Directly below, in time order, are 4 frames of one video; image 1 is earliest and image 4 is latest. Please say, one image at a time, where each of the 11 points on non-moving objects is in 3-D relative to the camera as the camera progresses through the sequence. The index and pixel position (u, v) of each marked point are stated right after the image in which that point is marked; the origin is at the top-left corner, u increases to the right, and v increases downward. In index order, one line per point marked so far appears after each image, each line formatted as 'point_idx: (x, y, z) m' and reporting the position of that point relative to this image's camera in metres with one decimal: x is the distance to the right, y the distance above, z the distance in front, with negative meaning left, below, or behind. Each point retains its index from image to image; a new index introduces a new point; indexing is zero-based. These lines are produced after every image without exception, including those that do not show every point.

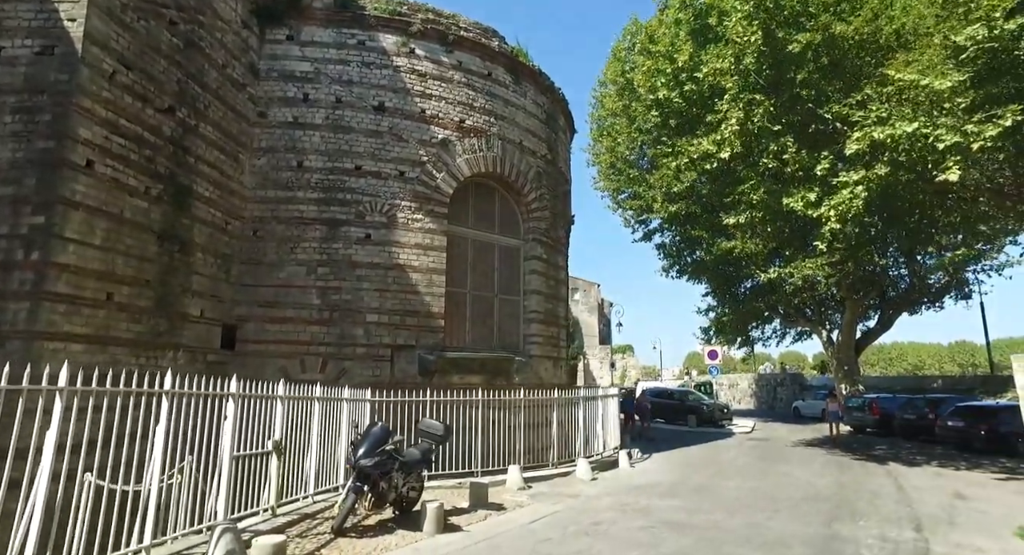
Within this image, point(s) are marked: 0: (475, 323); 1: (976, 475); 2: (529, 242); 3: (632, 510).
0: (-0.8, -1.0, +11.2) m
1: (+9.2, -3.9, +10.6) m
2: (+0.4, +0.8, +12.3) m
3: (+1.7, -3.4, +7.7) m
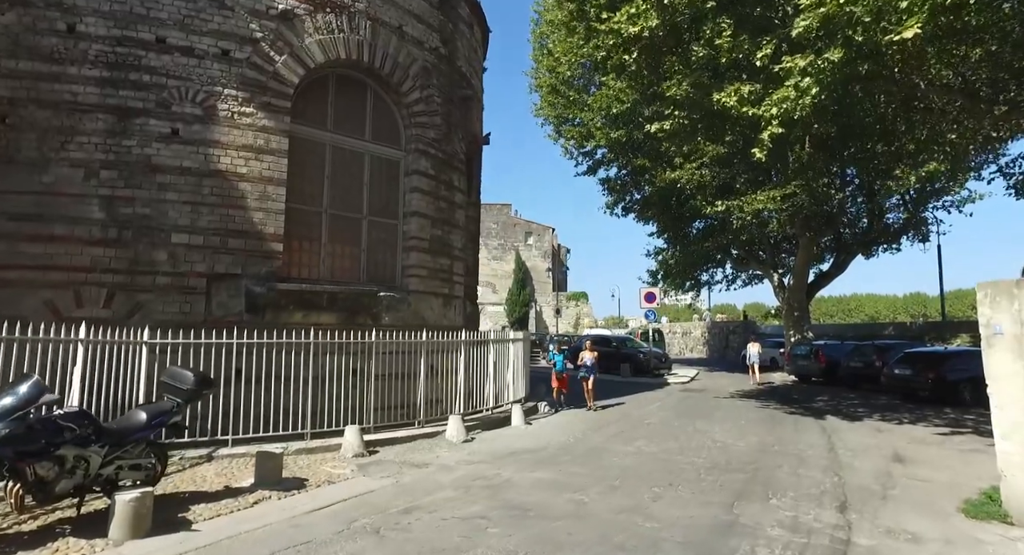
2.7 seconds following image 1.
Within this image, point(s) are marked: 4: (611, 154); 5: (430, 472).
0: (-3.0, +0.5, +9.0) m
1: (+7.0, -2.6, +9.1) m
2: (-1.9, +2.3, +9.9) m
3: (-0.3, -2.3, +5.8) m
4: (+3.6, +4.5, +19.4) m
5: (-1.0, -2.4, +6.5) m
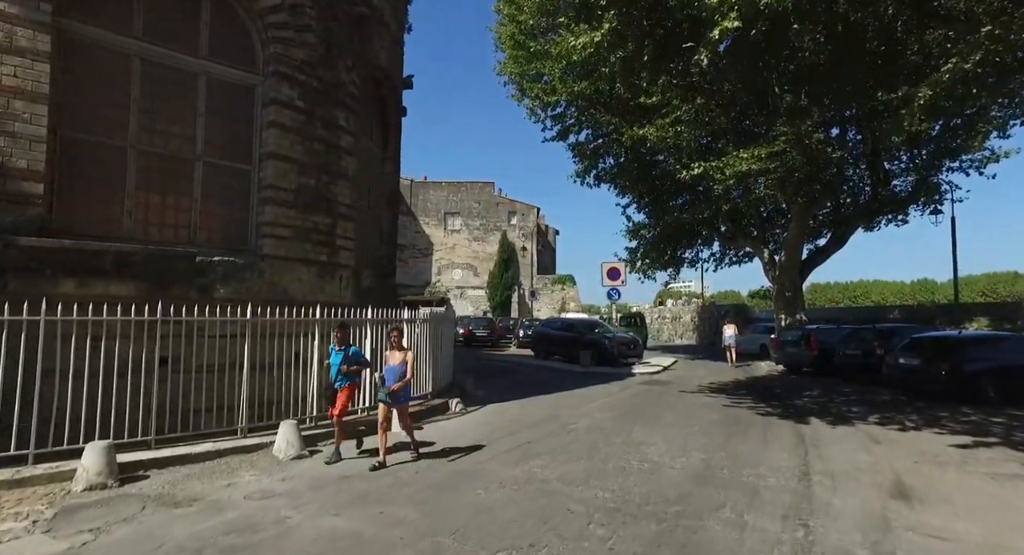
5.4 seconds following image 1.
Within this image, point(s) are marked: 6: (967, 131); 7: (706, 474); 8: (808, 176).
0: (-4.6, +1.0, +6.7) m
1: (+5.4, -2.1, +6.8) m
2: (-3.5, +2.9, +7.6) m
3: (-2.0, -1.9, +3.6) m
4: (+2.1, +5.3, +17.0) m
5: (-2.6, -1.9, +4.2) m
6: (+11.9, +3.8, +13.8) m
7: (+1.9, -1.9, +5.2) m
8: (+8.4, +2.8, +14.9) m
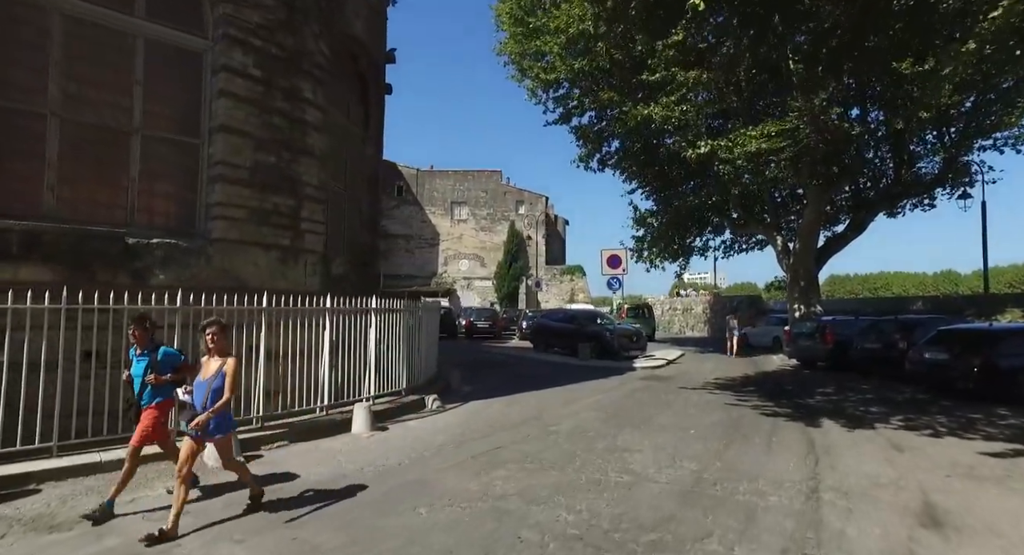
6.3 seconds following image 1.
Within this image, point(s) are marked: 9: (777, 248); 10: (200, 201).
0: (-5.0, +1.2, +6.1) m
1: (+5.0, -1.9, +6.0) m
2: (-3.8, +3.1, +6.9) m
3: (-2.4, -1.7, +2.9) m
4: (+2.0, +5.6, +16.1) m
5: (-3.0, -1.7, +3.6) m
6: (+11.7, +4.1, +12.6) m
7: (+1.5, -1.8, +4.4) m
8: (+8.2, +3.2, +13.9) m
9: (+9.8, +1.0, +19.3) m
10: (-4.0, +1.0, +6.8) m
